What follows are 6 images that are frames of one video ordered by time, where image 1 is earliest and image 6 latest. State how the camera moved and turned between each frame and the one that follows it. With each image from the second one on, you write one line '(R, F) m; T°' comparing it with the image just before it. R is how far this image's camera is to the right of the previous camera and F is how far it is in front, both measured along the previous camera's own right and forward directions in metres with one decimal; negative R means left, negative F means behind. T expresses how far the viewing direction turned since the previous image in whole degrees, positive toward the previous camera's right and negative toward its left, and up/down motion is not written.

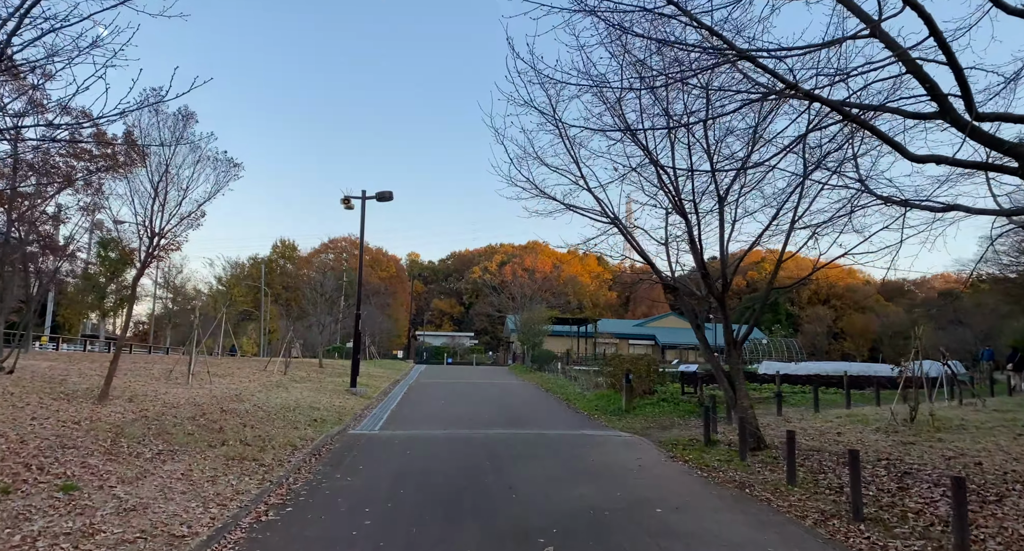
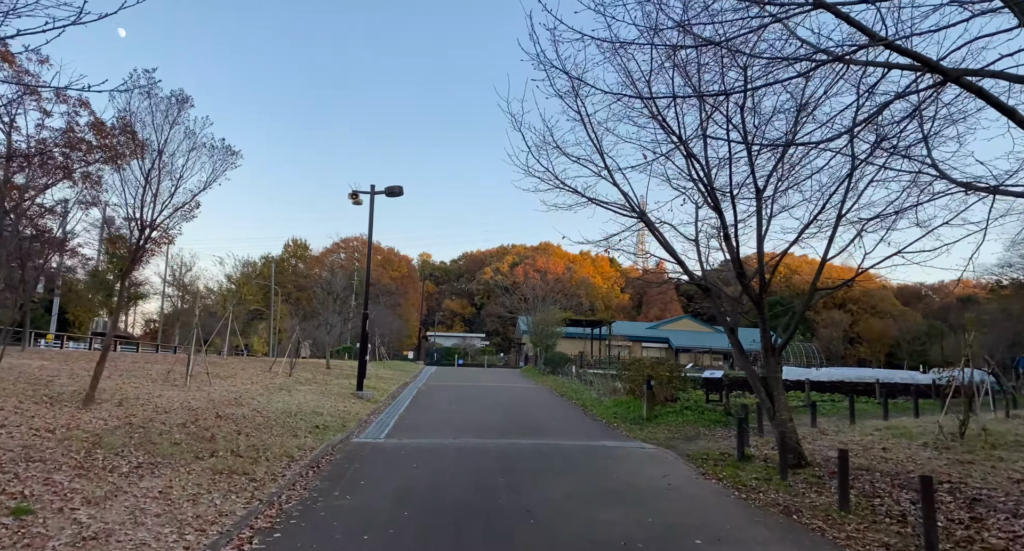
(-0.1, +0.8) m; -1°
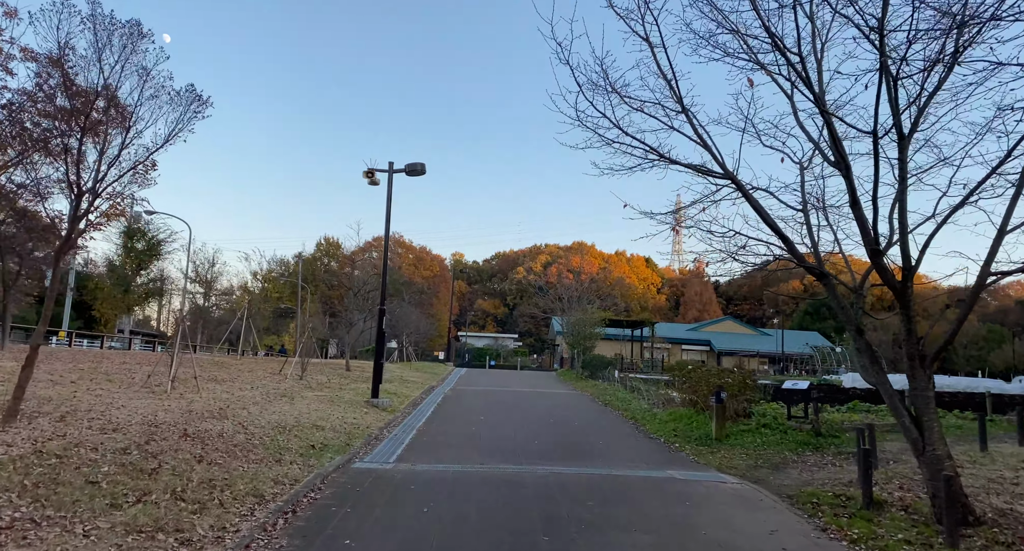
(-0.1, +2.4) m; -3°
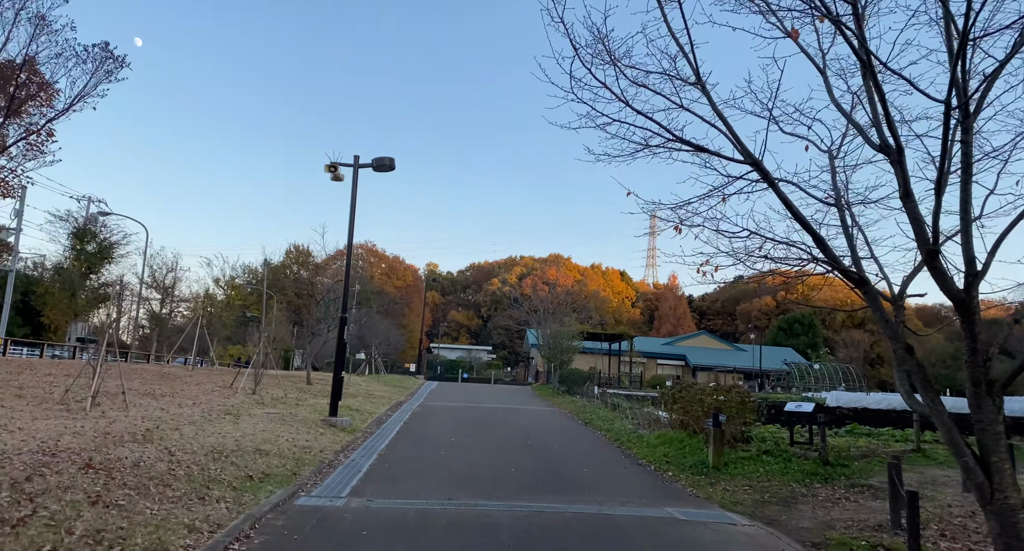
(0.0, +1.3) m; +2°
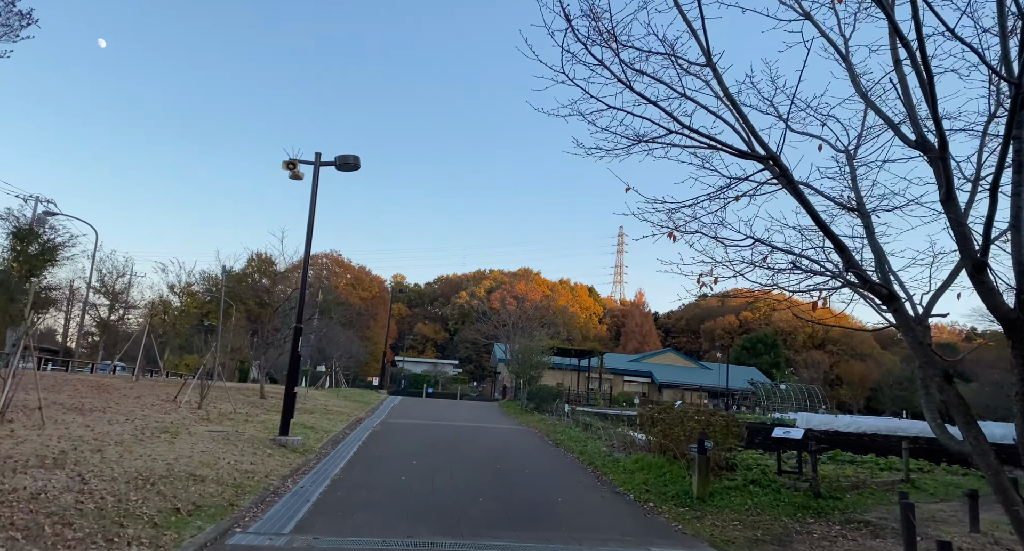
(-0.1, +0.9) m; +3°
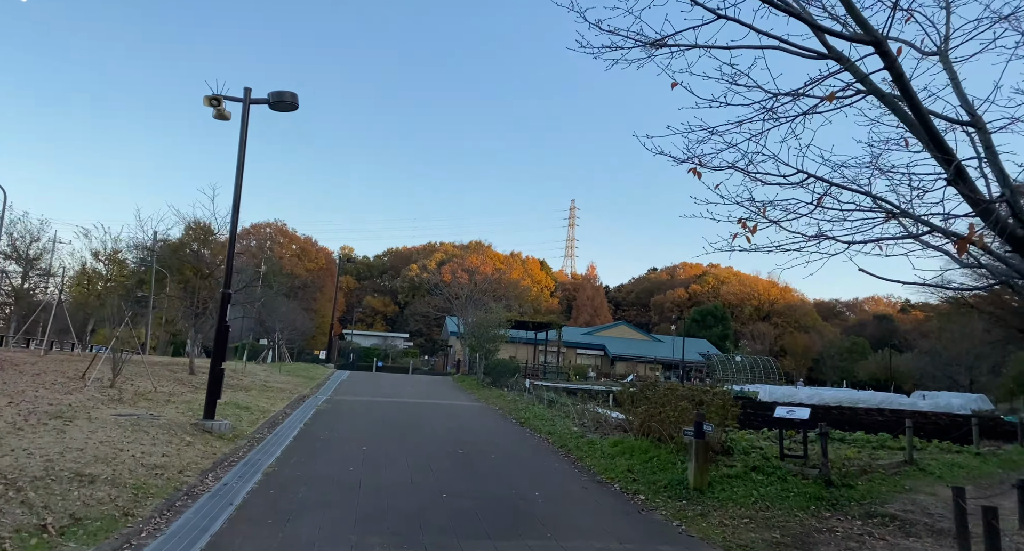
(-0.2, +1.6) m; +4°
